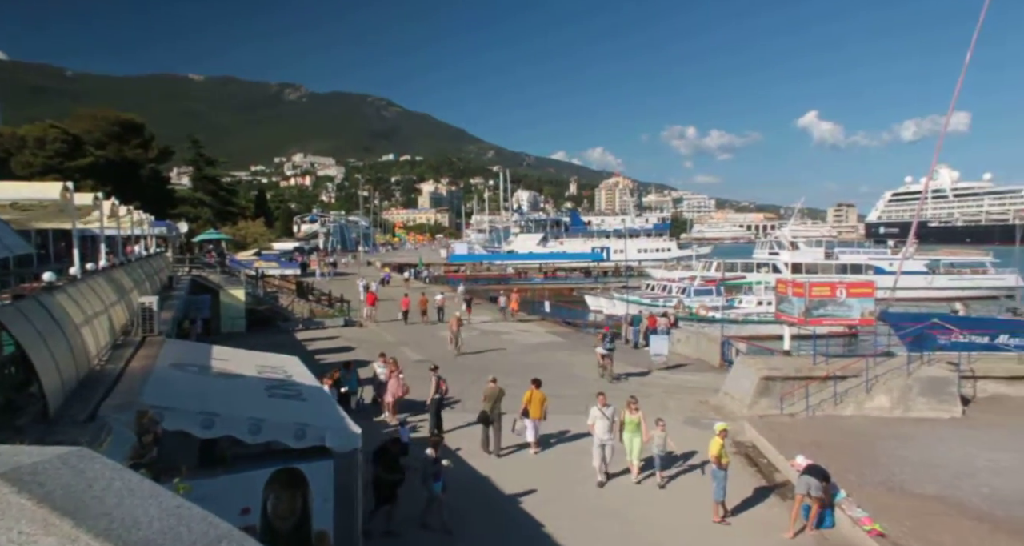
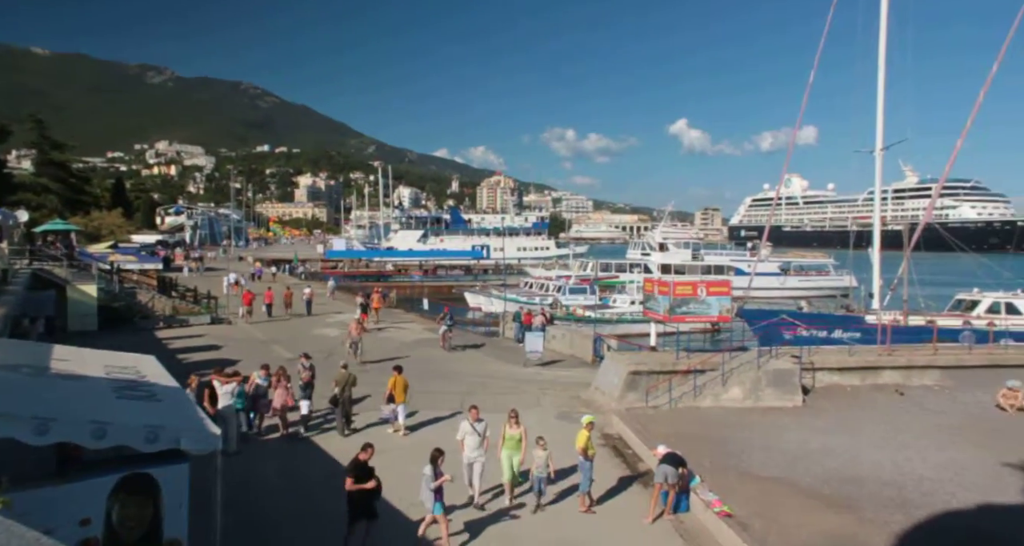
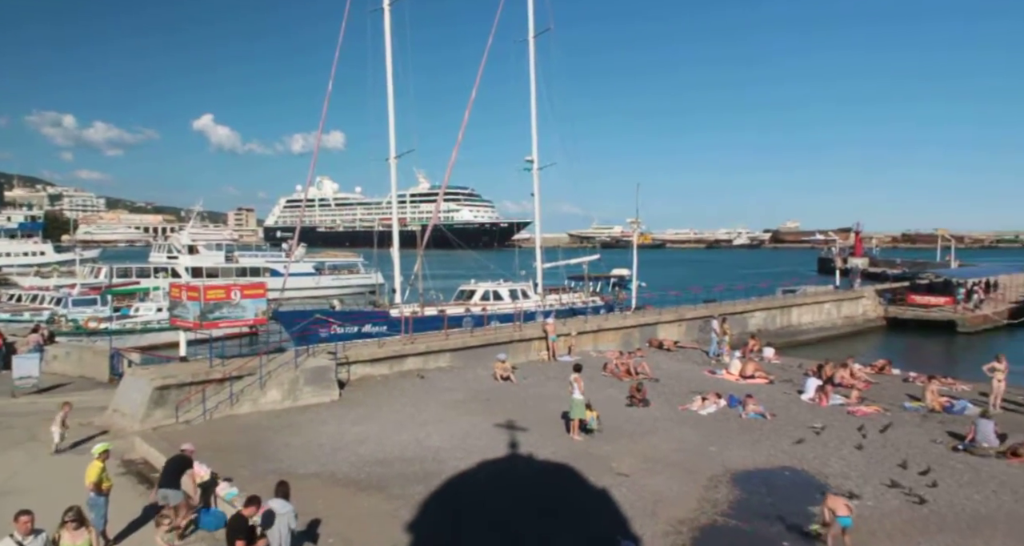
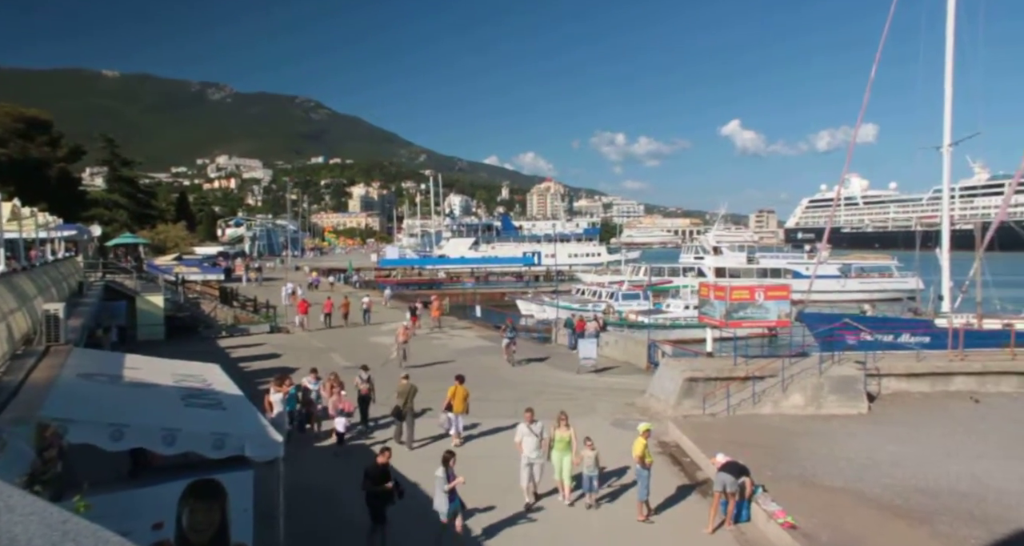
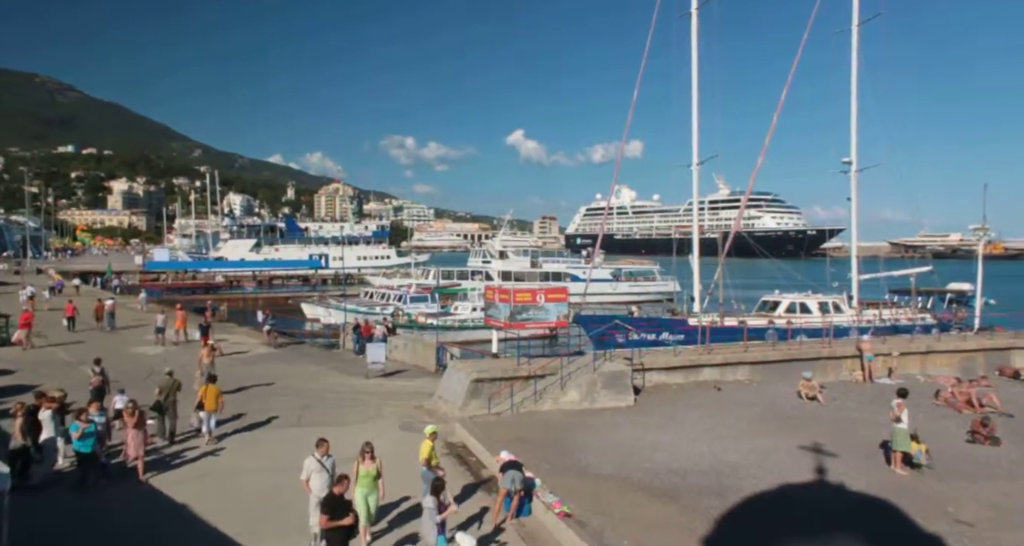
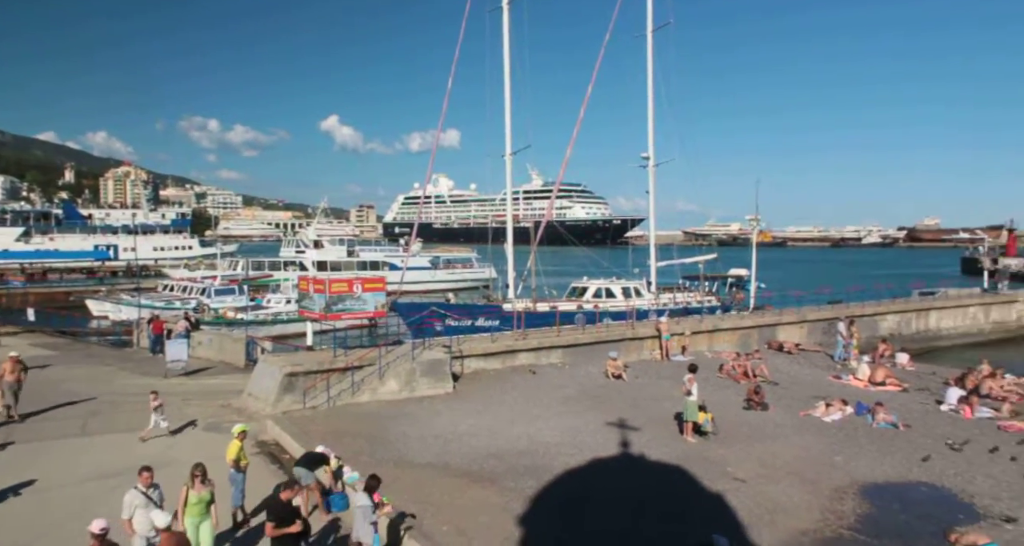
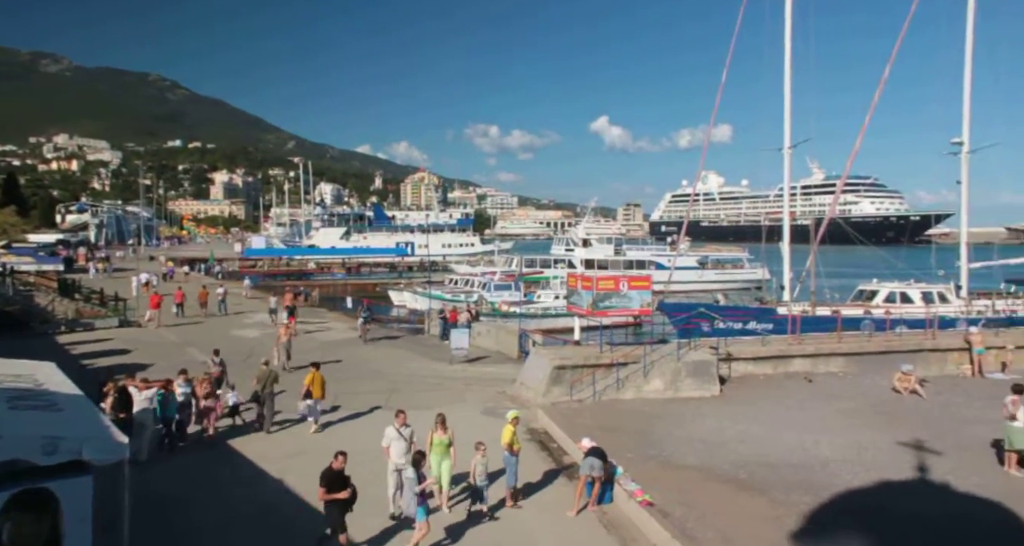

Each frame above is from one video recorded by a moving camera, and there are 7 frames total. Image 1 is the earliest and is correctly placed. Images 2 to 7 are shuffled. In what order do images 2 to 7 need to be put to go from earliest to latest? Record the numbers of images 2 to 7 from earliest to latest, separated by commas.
4, 2, 7, 5, 6, 3
